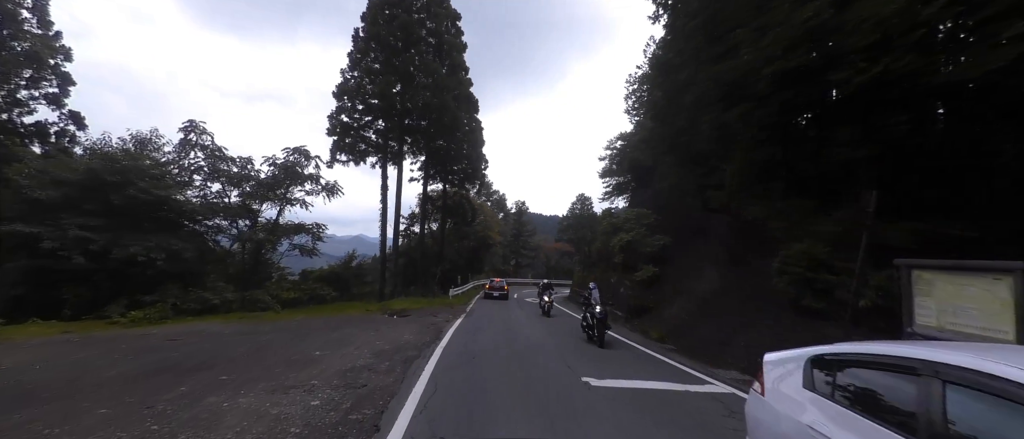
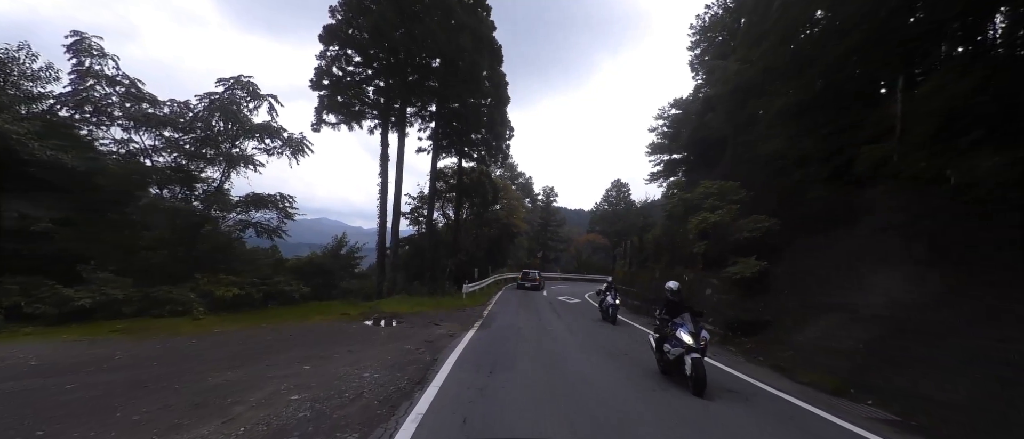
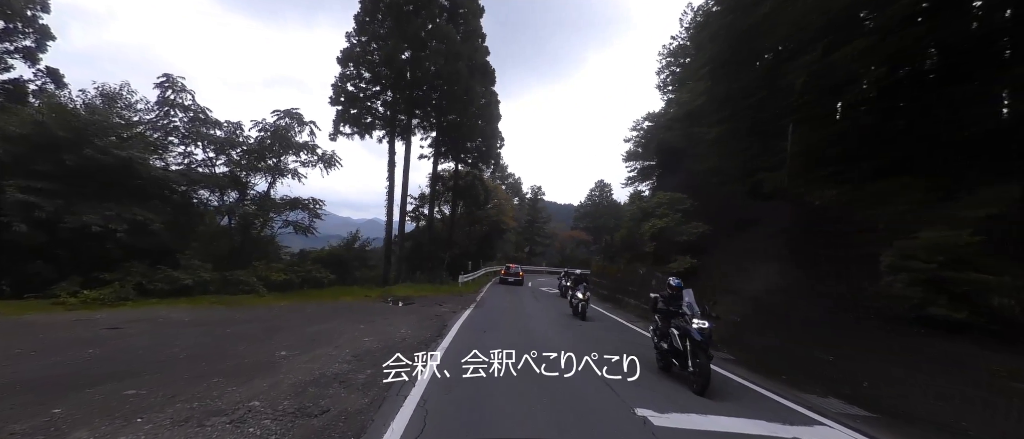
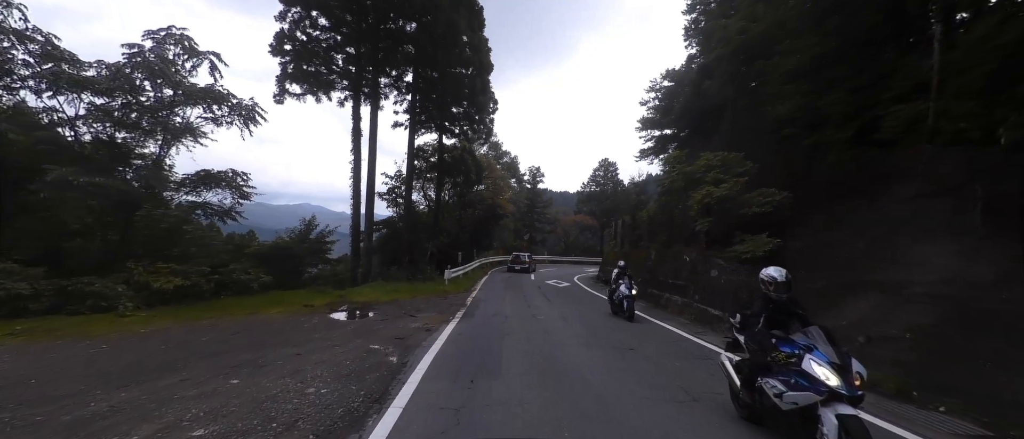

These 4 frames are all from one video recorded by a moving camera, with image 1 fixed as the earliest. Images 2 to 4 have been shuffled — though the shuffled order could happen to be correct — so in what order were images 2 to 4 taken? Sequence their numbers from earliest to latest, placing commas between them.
3, 2, 4
